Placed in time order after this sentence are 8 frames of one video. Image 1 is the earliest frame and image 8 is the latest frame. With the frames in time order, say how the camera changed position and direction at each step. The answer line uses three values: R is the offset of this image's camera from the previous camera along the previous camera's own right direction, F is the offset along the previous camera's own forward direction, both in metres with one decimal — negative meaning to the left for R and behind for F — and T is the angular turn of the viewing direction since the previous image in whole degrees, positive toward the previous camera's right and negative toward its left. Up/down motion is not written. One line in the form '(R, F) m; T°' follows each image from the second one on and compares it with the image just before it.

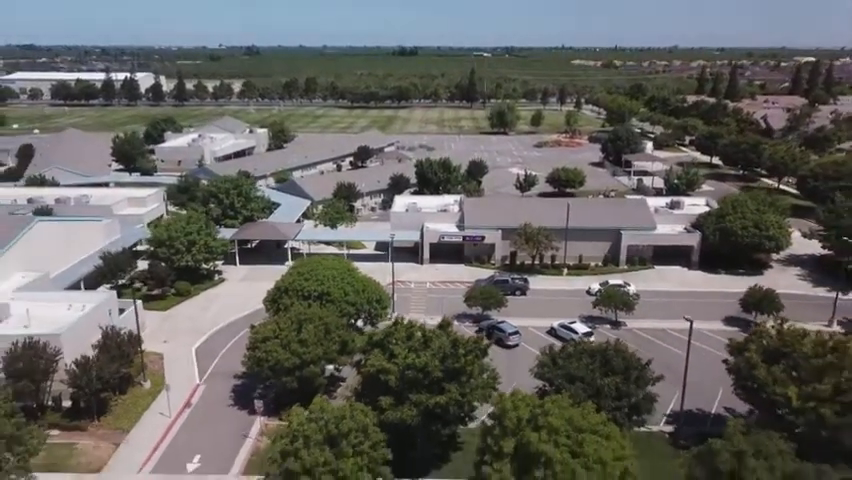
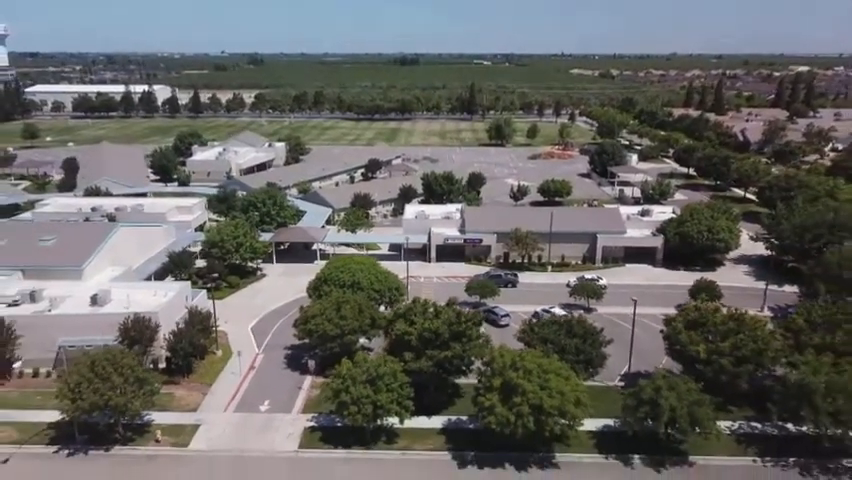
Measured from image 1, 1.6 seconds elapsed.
(-0.4, -6.2) m; 0°
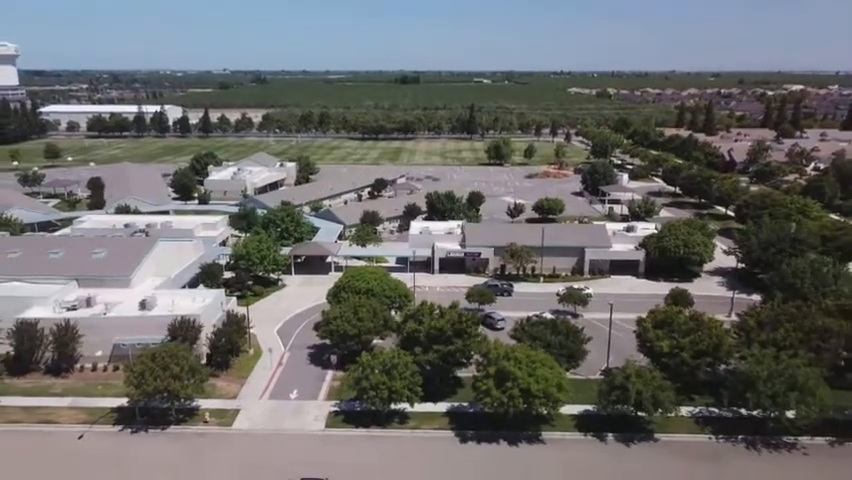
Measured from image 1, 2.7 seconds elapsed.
(-0.3, -4.1) m; 0°
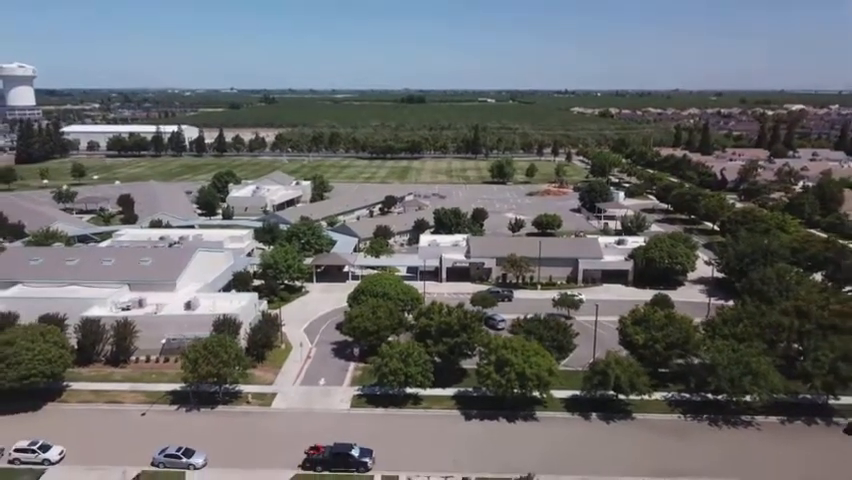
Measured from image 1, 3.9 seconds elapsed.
(-0.3, -4.5) m; 0°
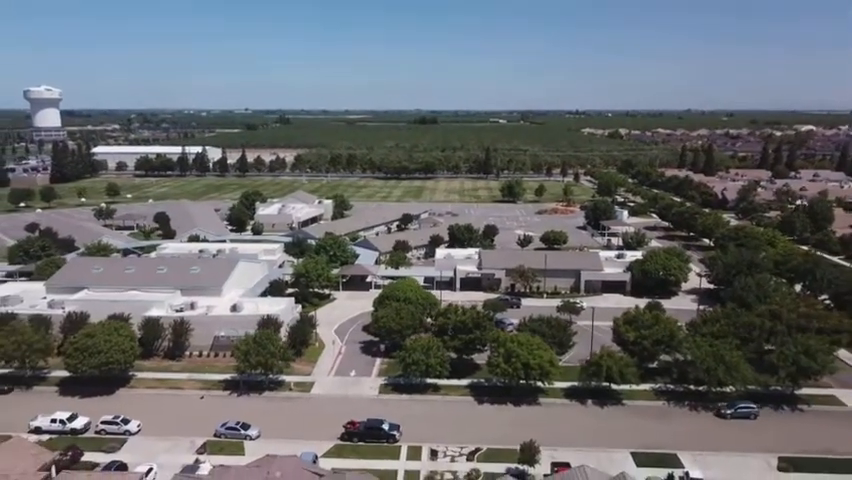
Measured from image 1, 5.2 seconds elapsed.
(-0.4, -4.9) m; -1°
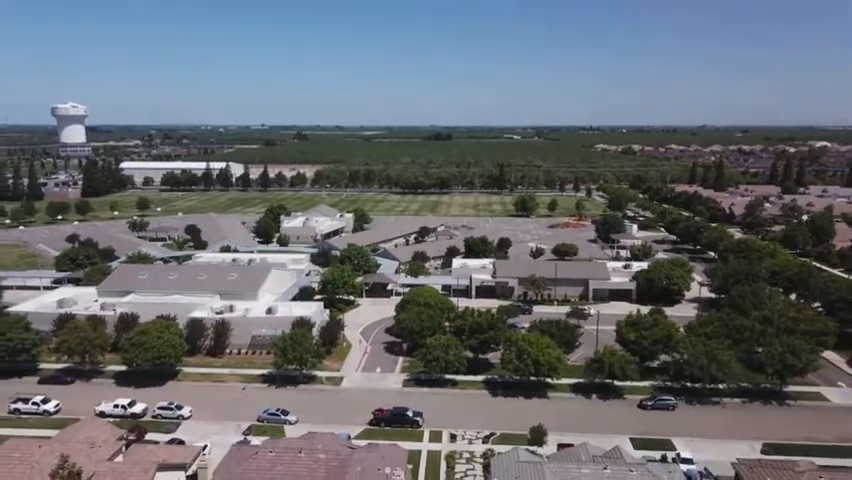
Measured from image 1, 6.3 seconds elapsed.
(-0.3, -3.8) m; -1°
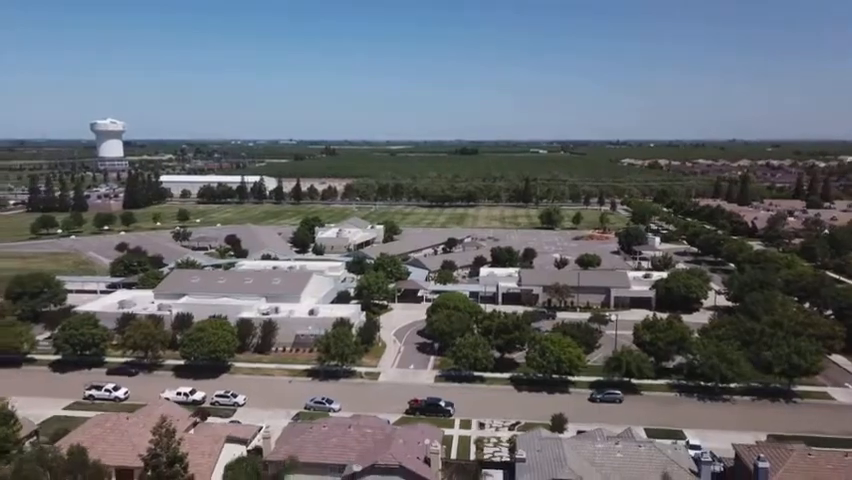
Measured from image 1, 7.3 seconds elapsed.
(-0.4, -3.5) m; -2°
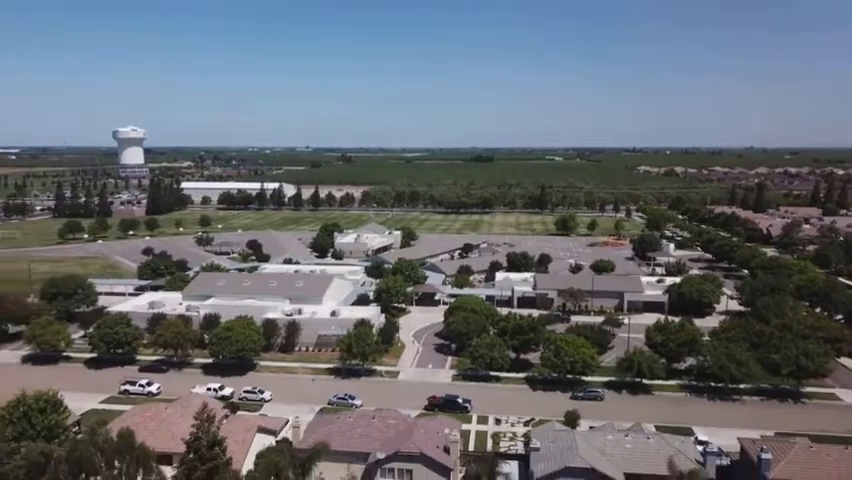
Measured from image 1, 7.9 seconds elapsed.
(-0.2, -1.7) m; -1°
